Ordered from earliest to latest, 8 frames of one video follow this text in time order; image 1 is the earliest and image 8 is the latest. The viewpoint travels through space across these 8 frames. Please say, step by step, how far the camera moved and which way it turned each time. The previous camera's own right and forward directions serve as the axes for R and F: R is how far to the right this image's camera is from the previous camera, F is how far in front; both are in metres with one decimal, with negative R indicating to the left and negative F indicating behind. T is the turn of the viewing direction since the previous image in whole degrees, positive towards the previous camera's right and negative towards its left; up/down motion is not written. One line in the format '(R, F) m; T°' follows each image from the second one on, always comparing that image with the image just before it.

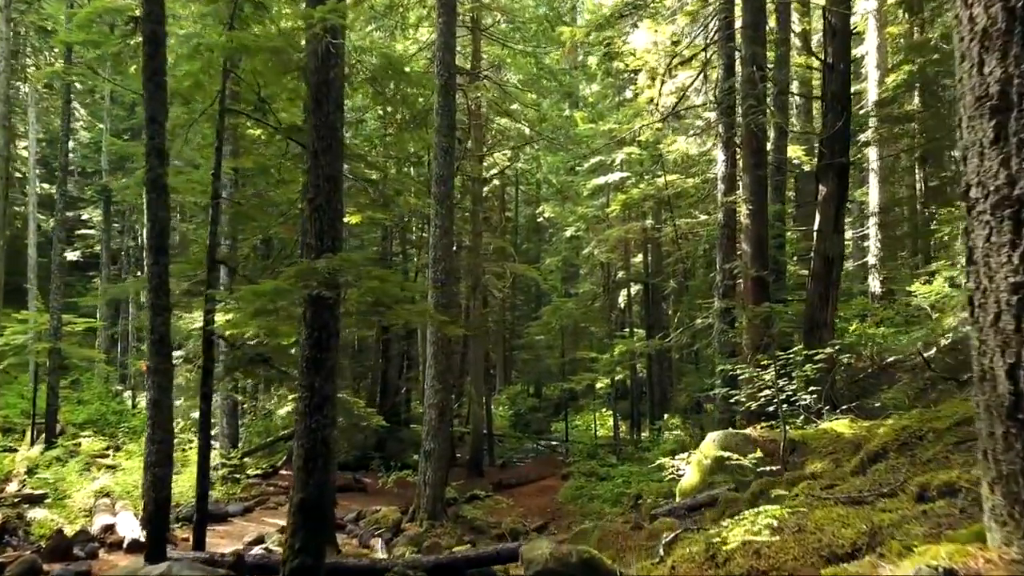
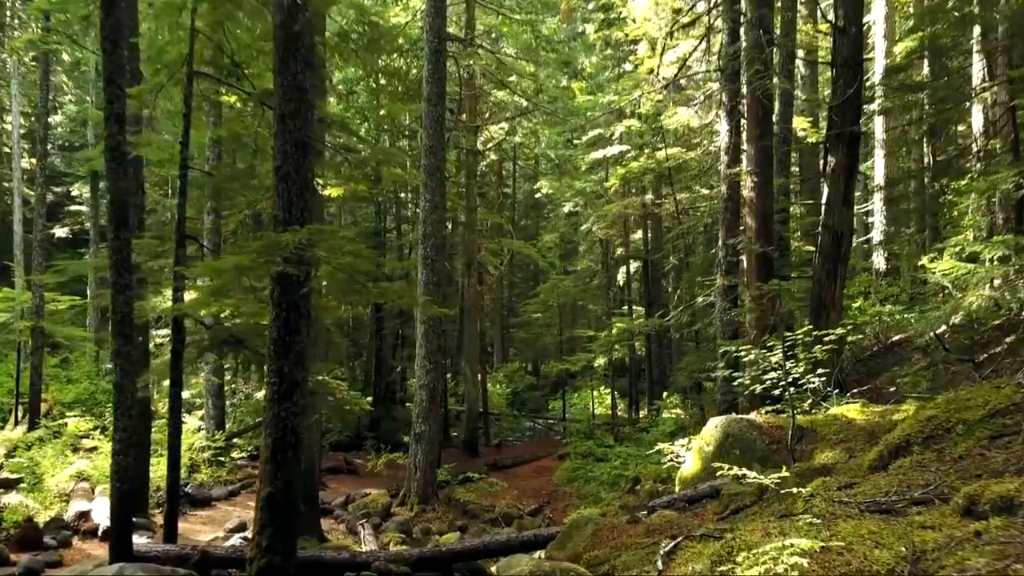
(+0.1, +0.5) m; 0°
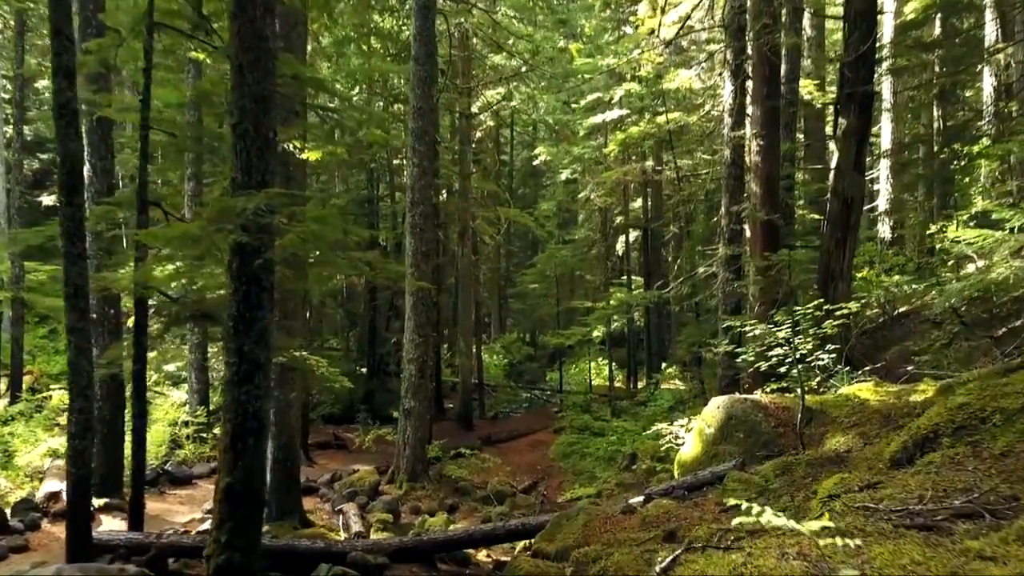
(+0.1, +0.6) m; 0°
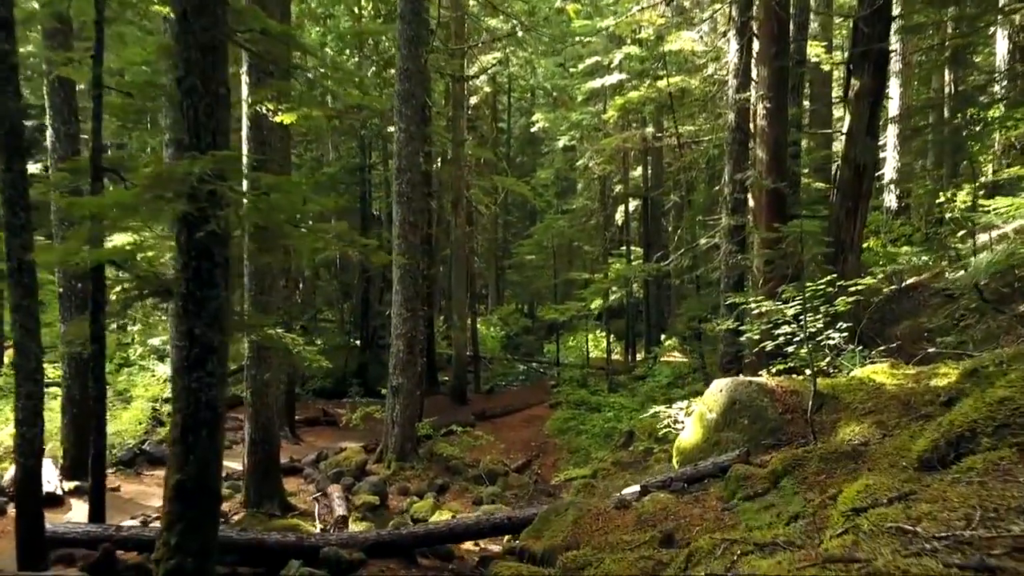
(+0.1, +0.6) m; 0°
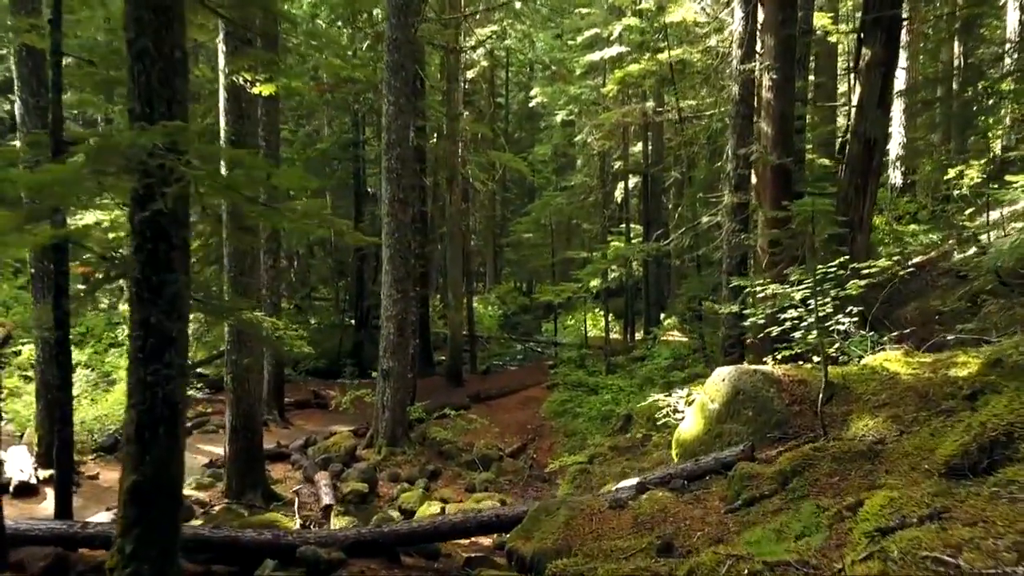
(+0.1, +0.4) m; 0°
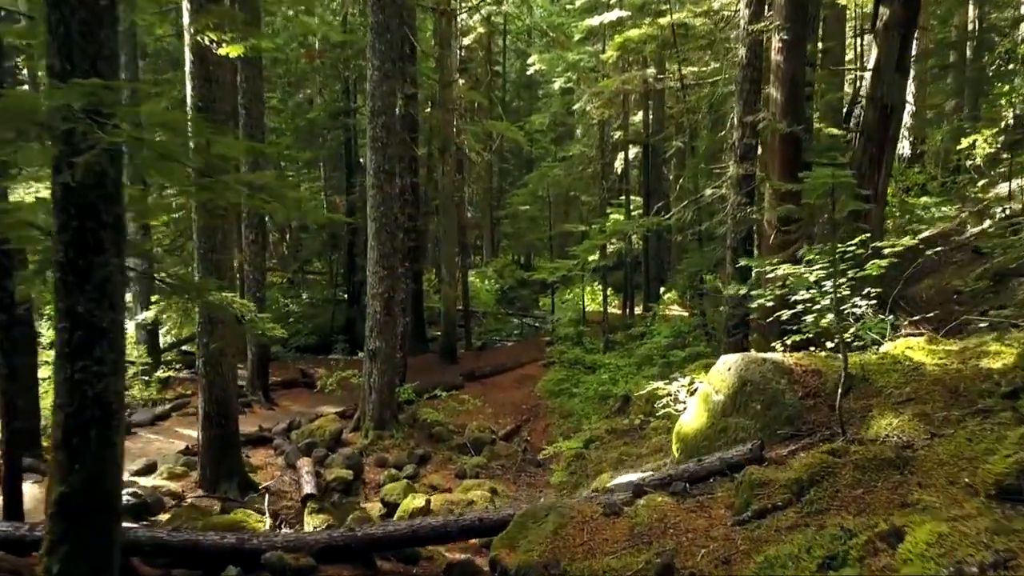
(+0.1, +0.6) m; 0°
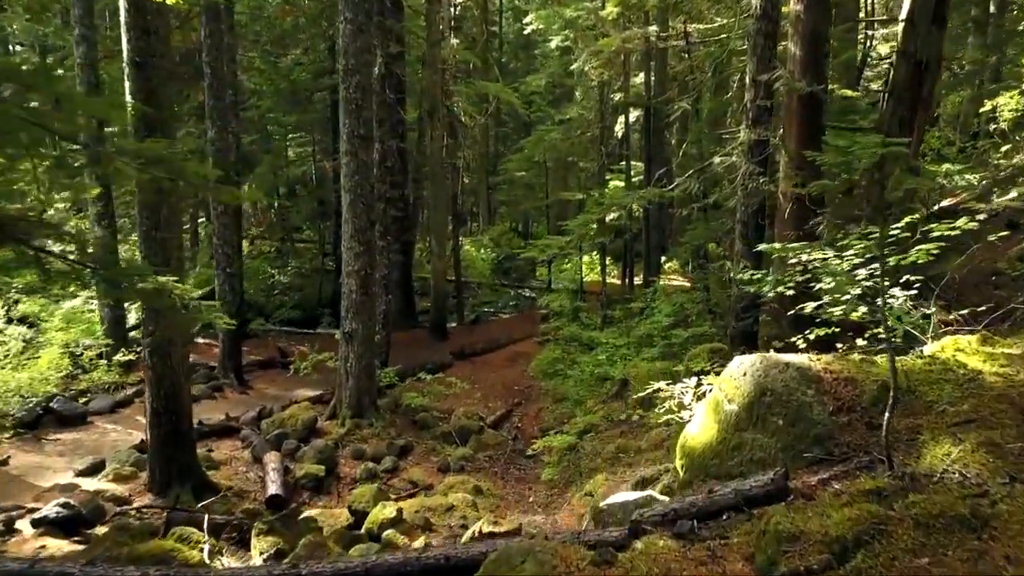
(+0.2, +0.9) m; 0°
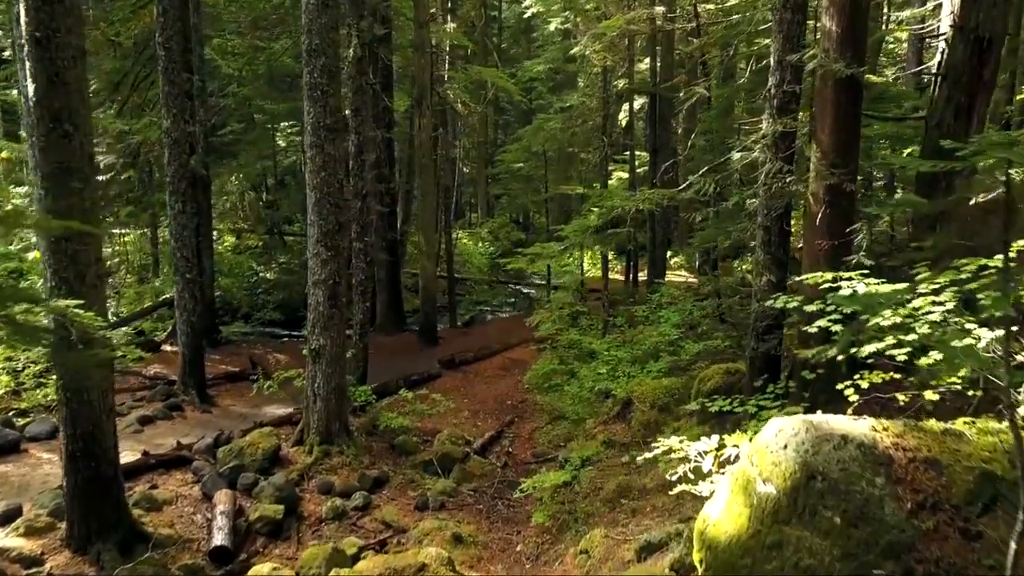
(+0.2, +1.2) m; 0°
